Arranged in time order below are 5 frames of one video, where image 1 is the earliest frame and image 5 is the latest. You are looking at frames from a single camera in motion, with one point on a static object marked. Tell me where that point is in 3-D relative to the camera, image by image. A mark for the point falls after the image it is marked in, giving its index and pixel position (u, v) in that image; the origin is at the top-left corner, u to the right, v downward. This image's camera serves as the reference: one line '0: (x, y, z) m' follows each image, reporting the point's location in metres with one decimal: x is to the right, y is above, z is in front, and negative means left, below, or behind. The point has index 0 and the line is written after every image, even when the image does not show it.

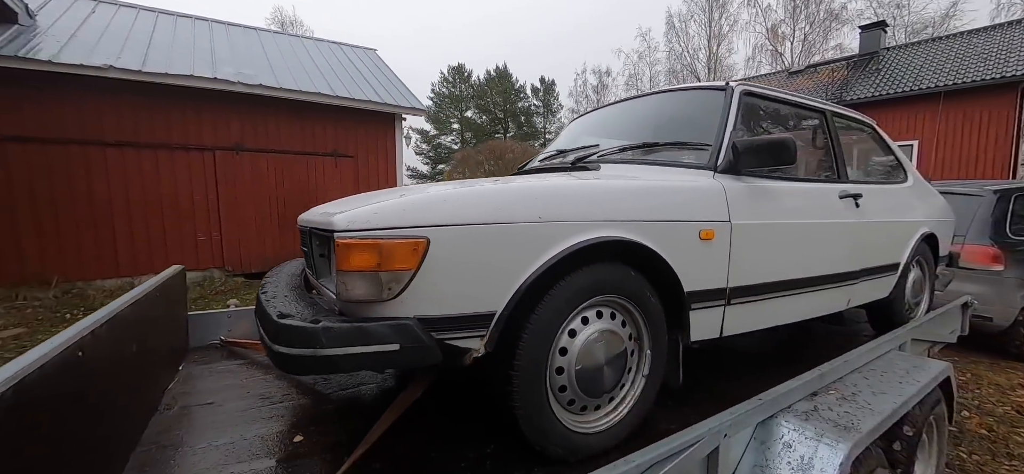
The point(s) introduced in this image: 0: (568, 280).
0: (+0.2, -0.1, +1.3) m
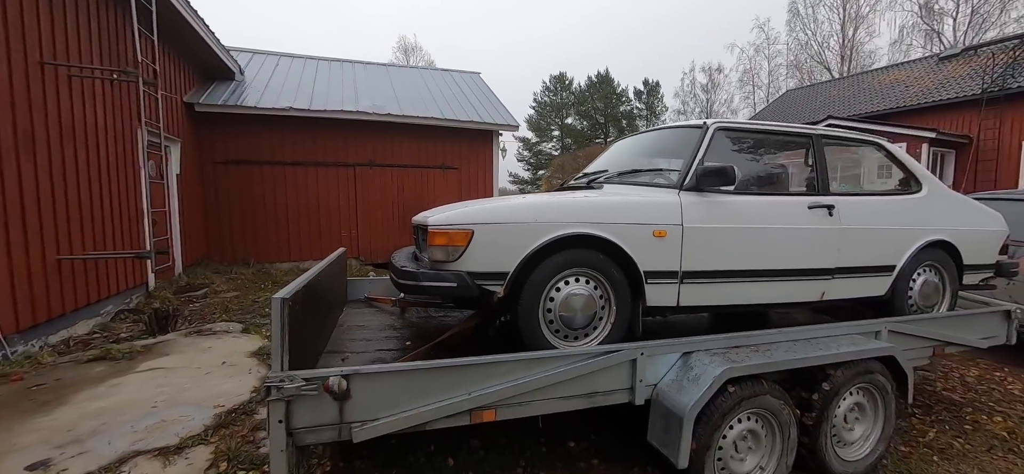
0: (+0.2, -0.1, +2.2) m
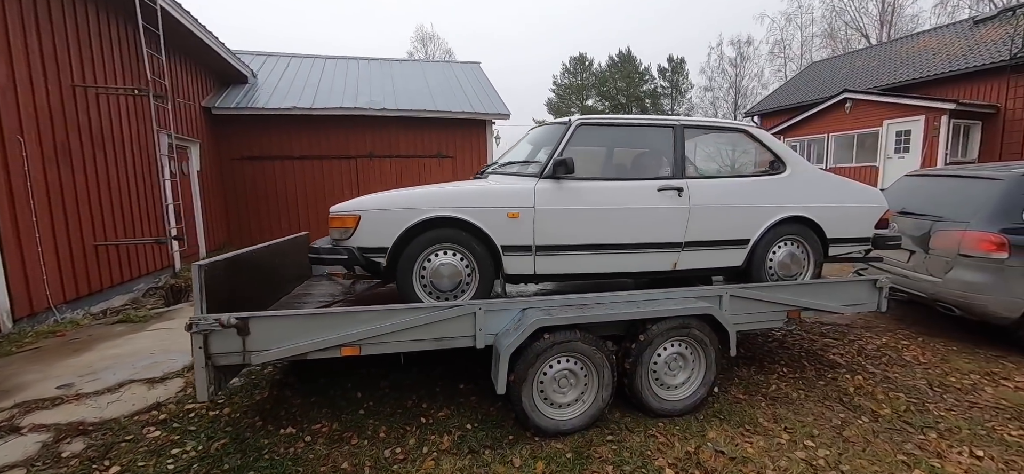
0: (-0.6, 0.0, +2.8) m
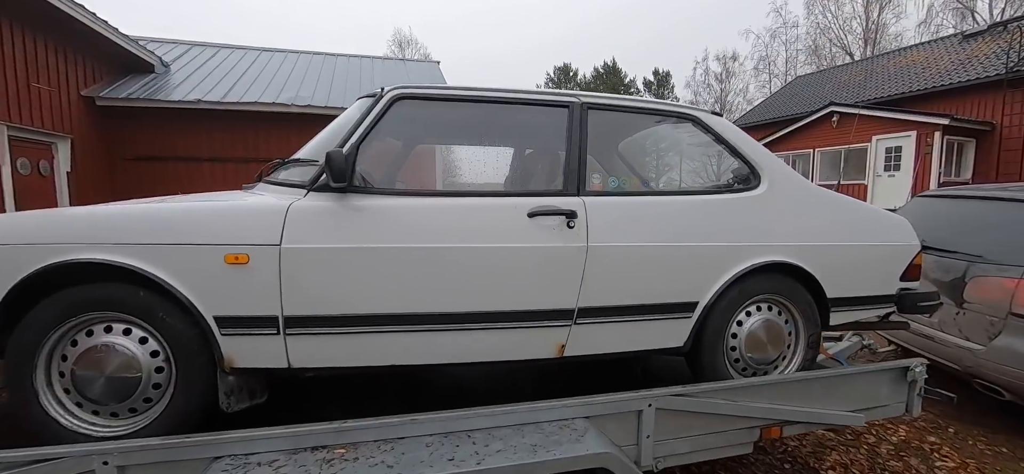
0: (-1.5, -0.2, +1.4) m
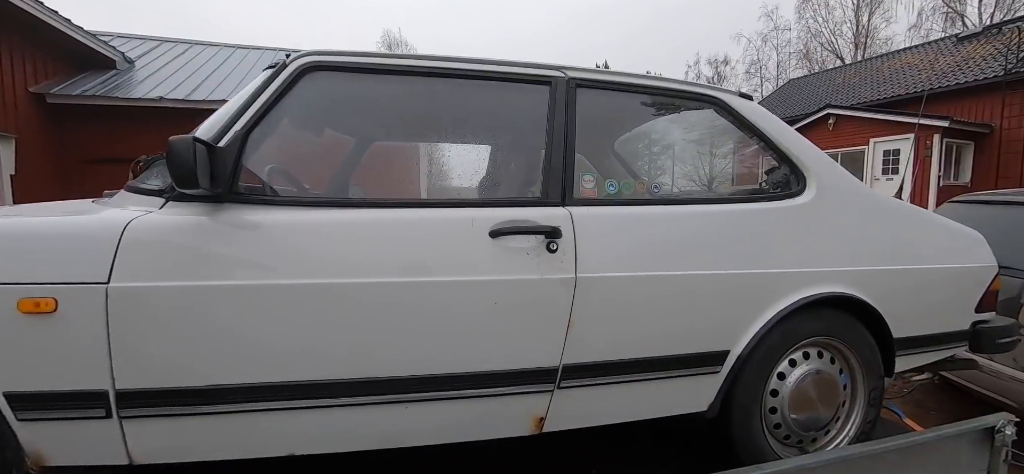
0: (-1.6, -0.3, +0.9) m
